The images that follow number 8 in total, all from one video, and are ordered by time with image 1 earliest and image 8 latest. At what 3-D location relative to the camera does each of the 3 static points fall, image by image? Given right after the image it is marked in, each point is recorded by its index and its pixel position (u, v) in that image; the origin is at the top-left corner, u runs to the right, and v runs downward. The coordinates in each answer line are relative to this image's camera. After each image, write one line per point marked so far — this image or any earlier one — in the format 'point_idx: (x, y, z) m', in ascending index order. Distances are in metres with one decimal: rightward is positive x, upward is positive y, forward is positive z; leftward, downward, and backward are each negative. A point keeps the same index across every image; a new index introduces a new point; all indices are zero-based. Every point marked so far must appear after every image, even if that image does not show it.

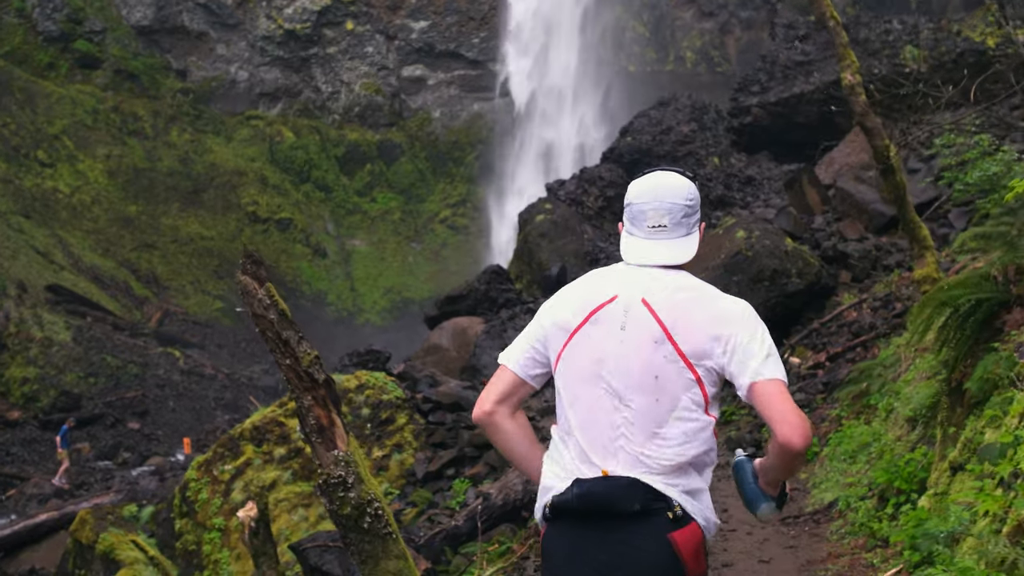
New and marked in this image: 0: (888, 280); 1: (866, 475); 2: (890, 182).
0: (+4.3, +0.1, +10.6) m
1: (+2.4, -1.3, +6.2) m
2: (+3.8, +1.1, +9.3) m
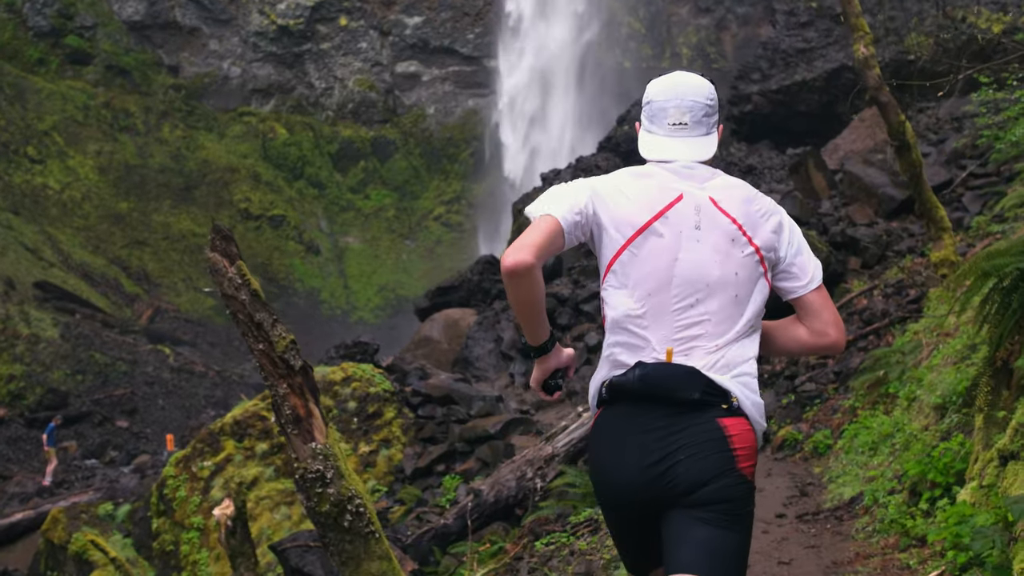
0: (+4.3, +0.2, +10.1) m
1: (+2.3, -1.1, +5.6) m
2: (+3.7, +1.2, +8.8) m
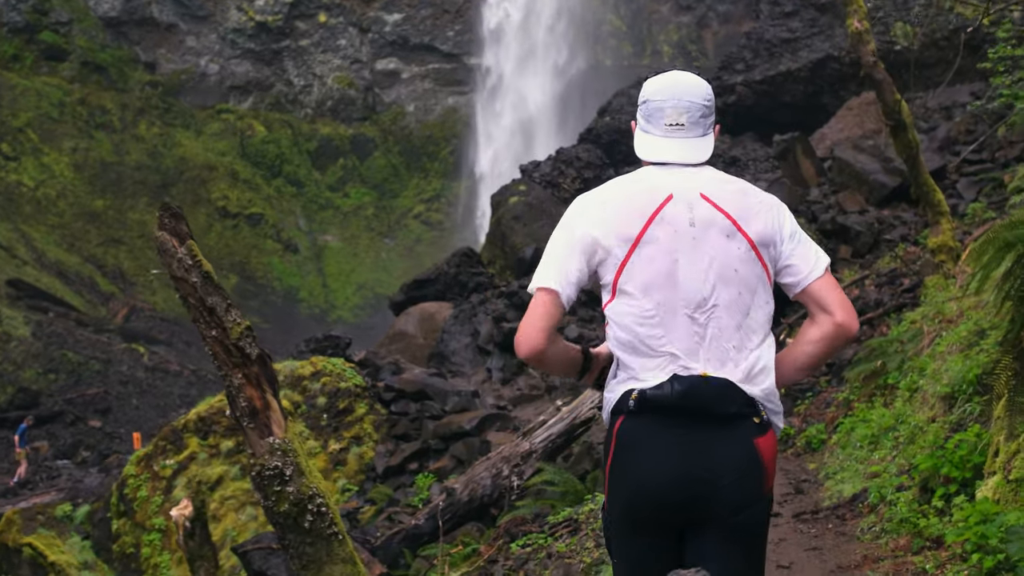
0: (+4.0, +0.4, +9.7) m
1: (+2.2, -1.0, +5.2) m
2: (+3.5, +1.3, +8.4) m
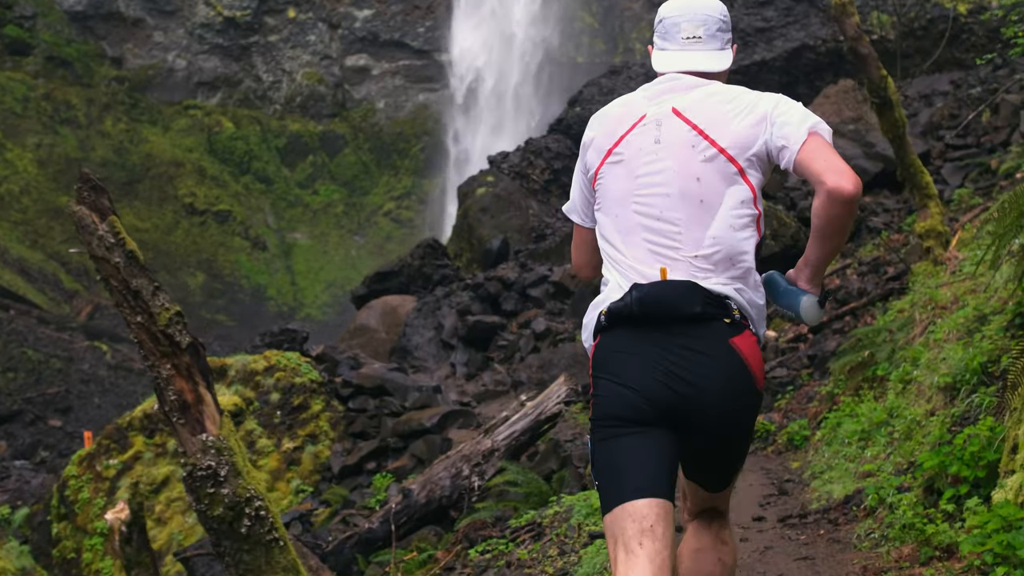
0: (+3.7, +0.5, +9.2) m
1: (+1.9, -0.9, +4.7) m
2: (+3.2, +1.4, +7.9) m
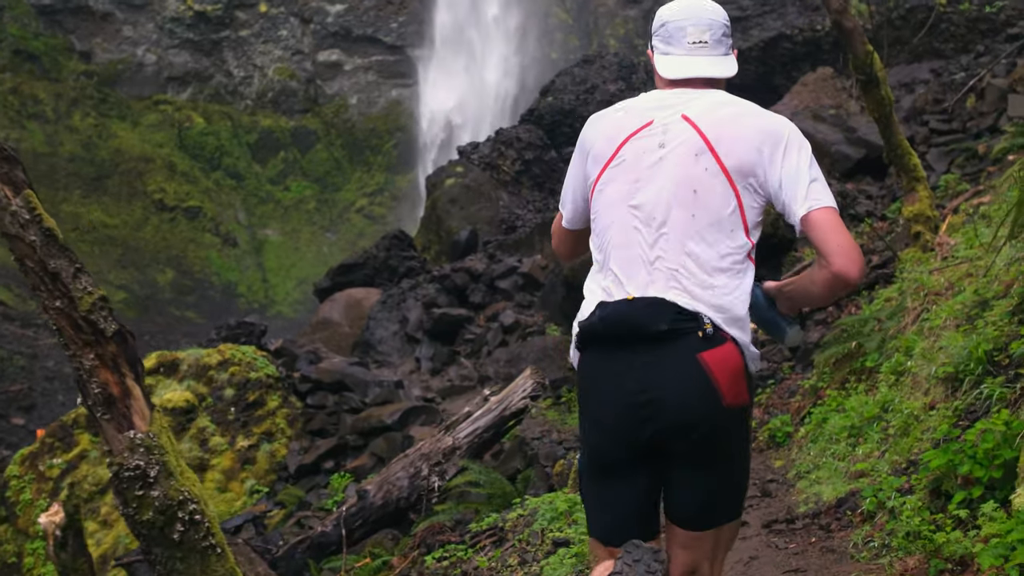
0: (+3.3, +0.6, +8.8) m
1: (+1.7, -0.8, +4.3) m
2: (+2.9, +1.5, +7.5) m
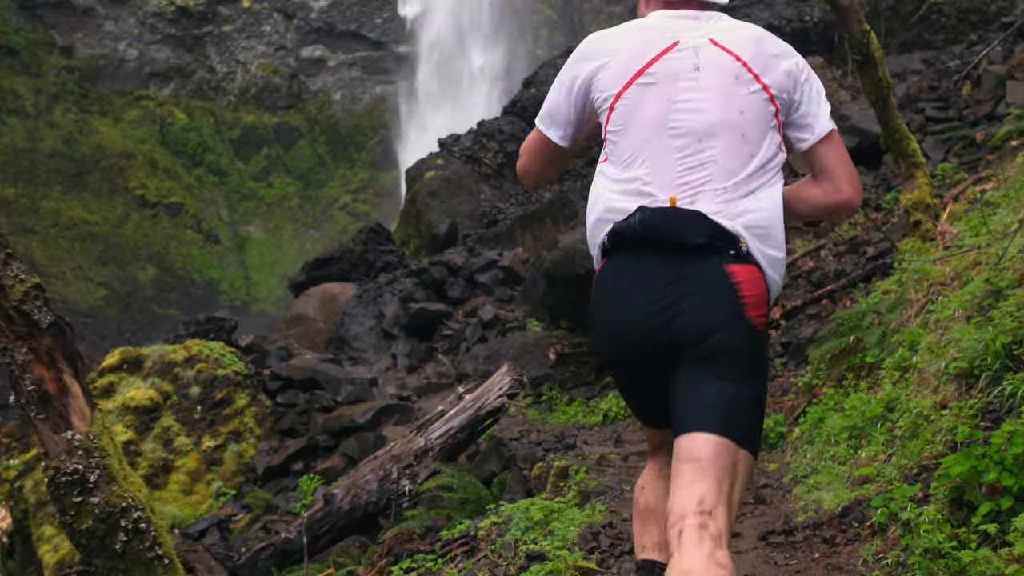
0: (+3.1, +0.6, +8.5) m
1: (+1.6, -0.7, +3.9) m
2: (+2.7, +1.6, +7.1) m
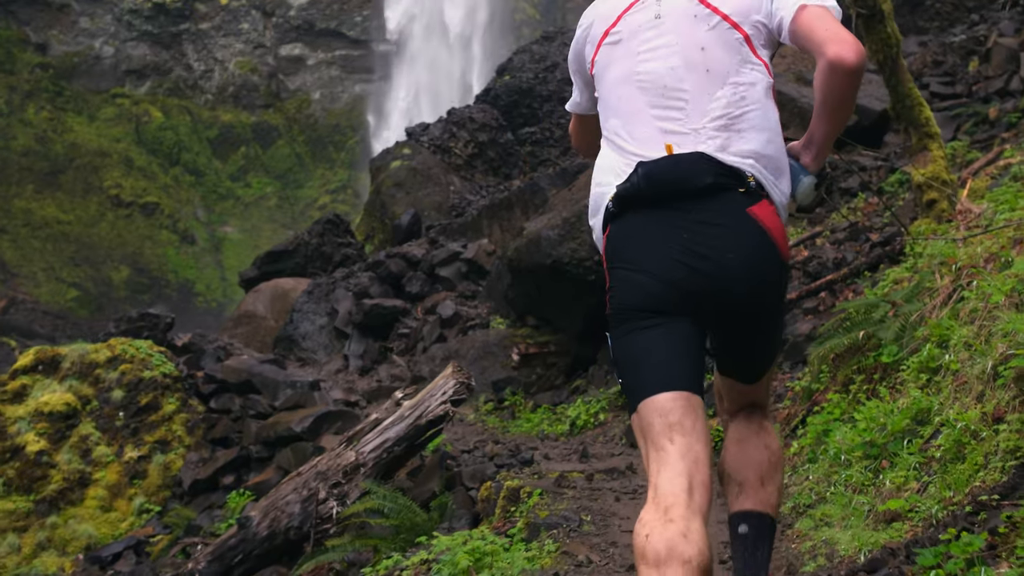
0: (+2.8, +0.7, +7.5) m
1: (+1.3, -0.7, +2.9) m
2: (+2.4, +1.6, +6.2) m
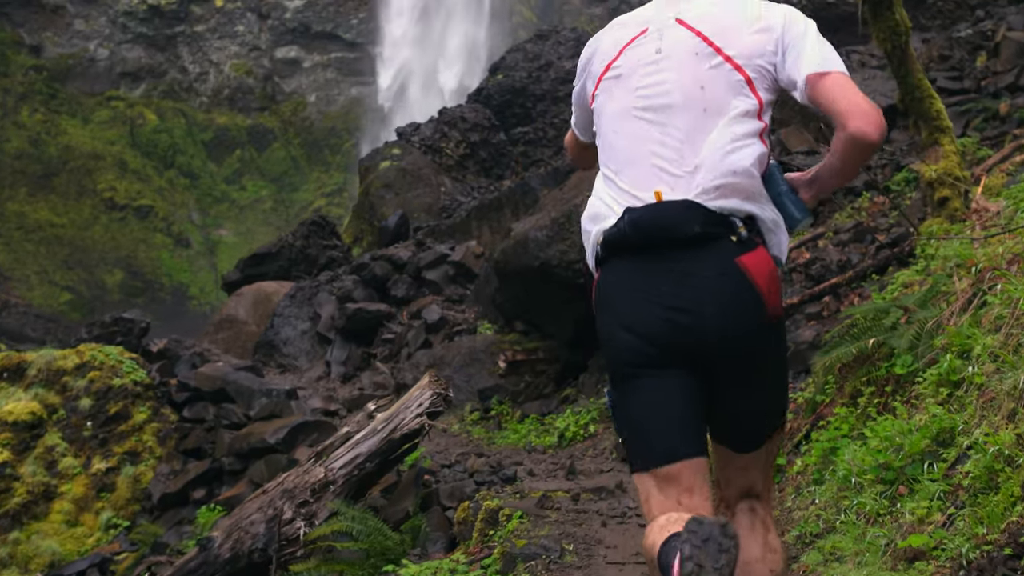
0: (+2.7, +0.6, +7.1) m
1: (+1.2, -0.7, +2.5) m
2: (+2.3, +1.6, +5.8) m
